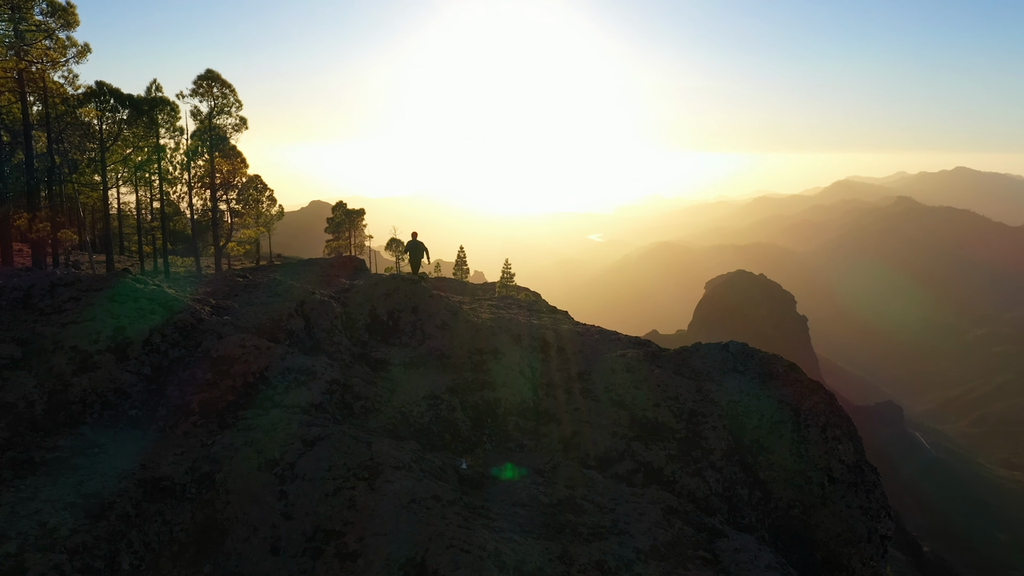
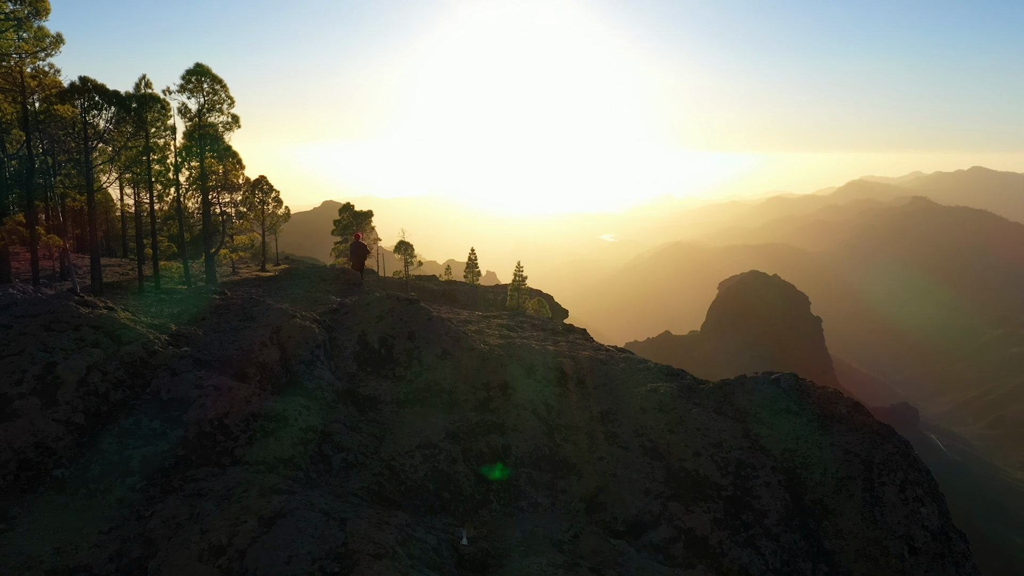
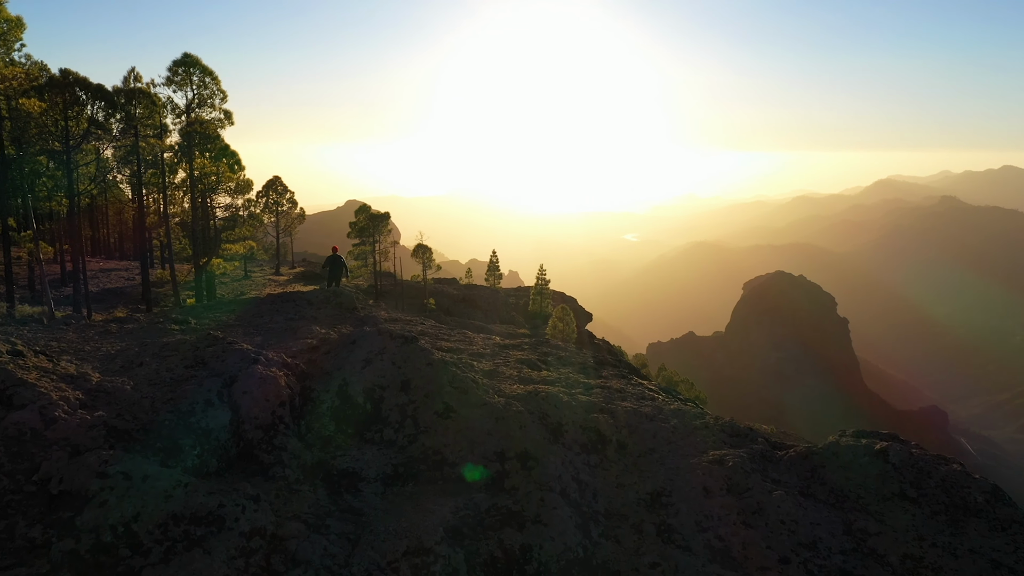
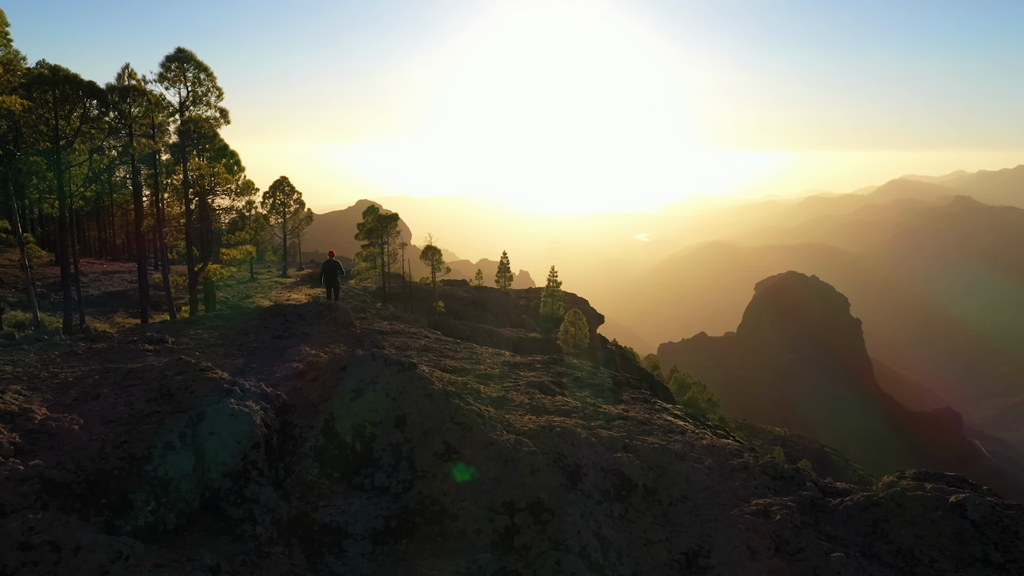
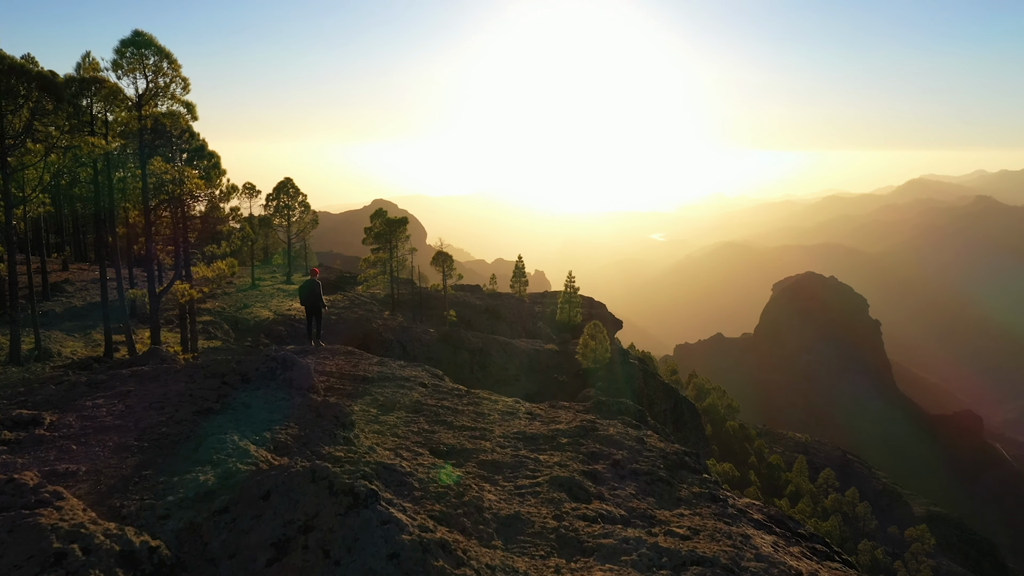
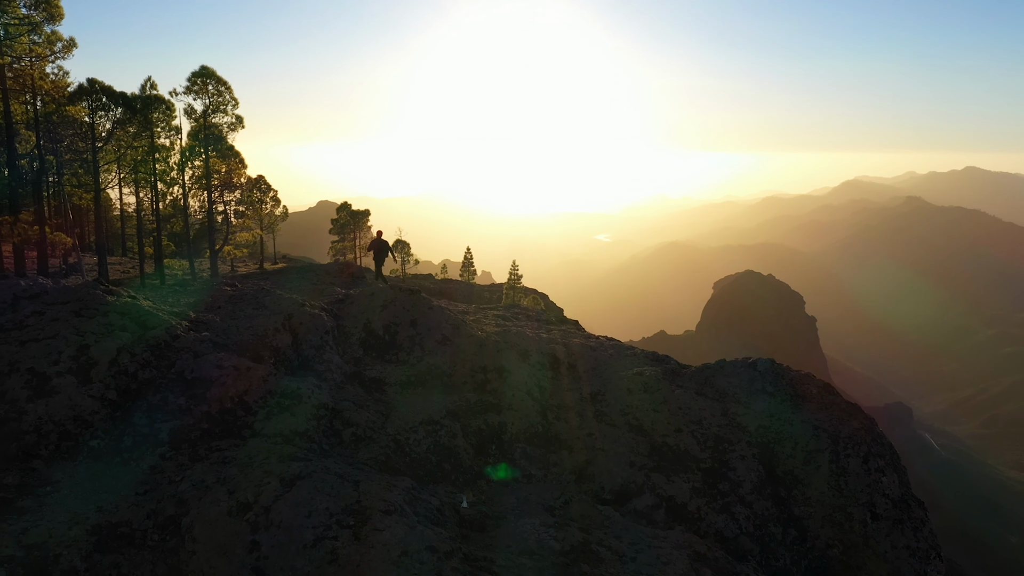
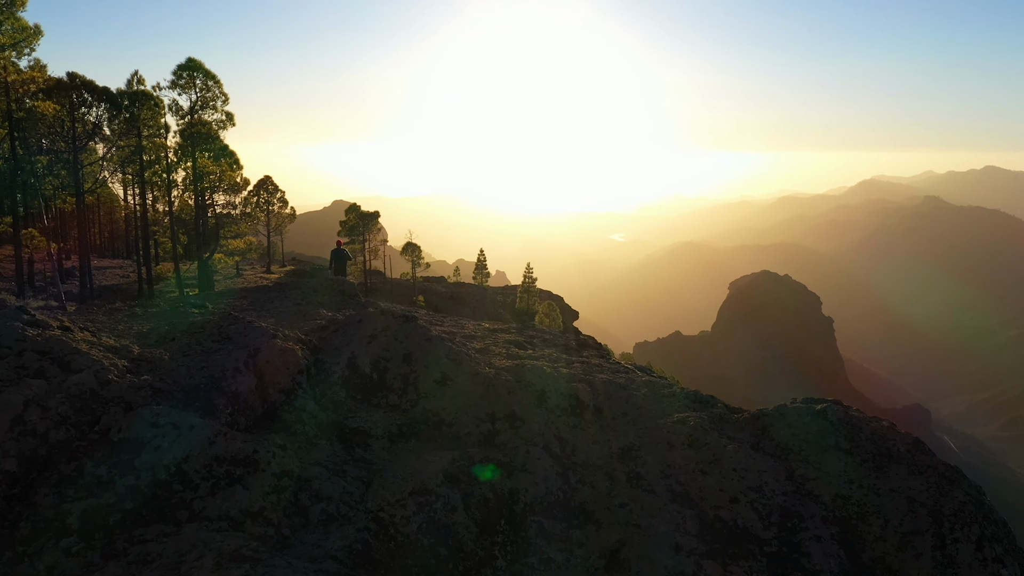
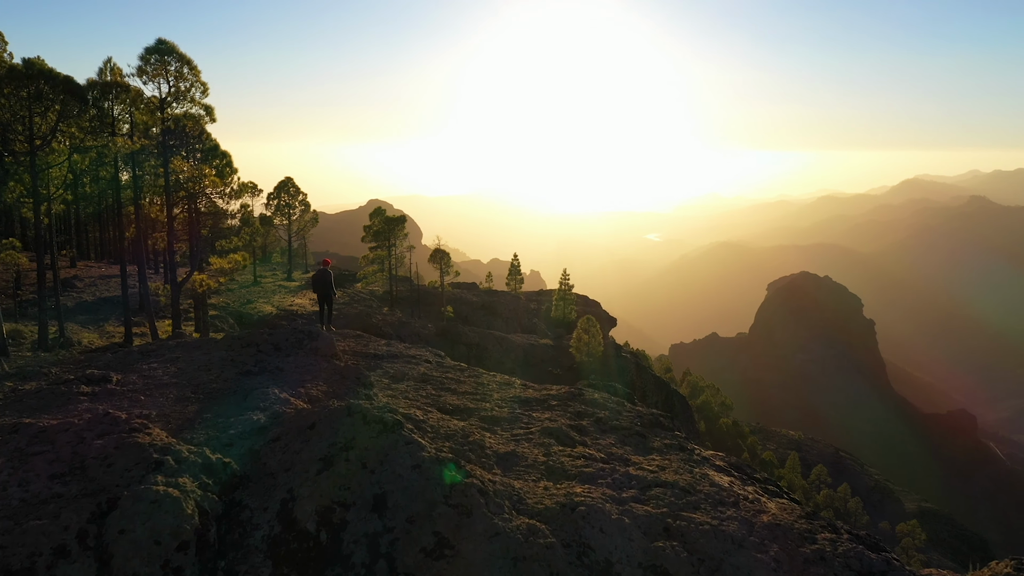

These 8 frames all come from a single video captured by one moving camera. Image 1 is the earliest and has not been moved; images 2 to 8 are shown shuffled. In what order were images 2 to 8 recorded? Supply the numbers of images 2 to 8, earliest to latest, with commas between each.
6, 2, 7, 3, 4, 8, 5
